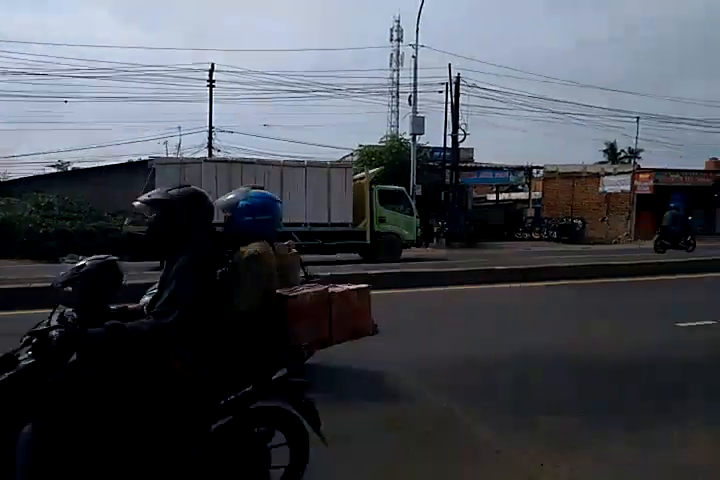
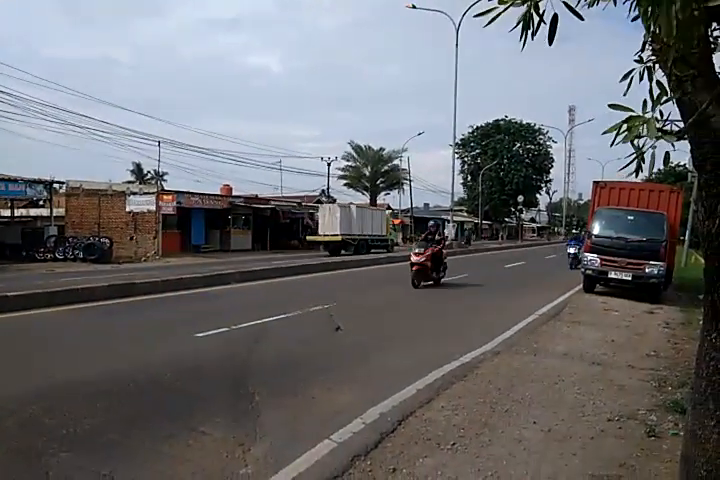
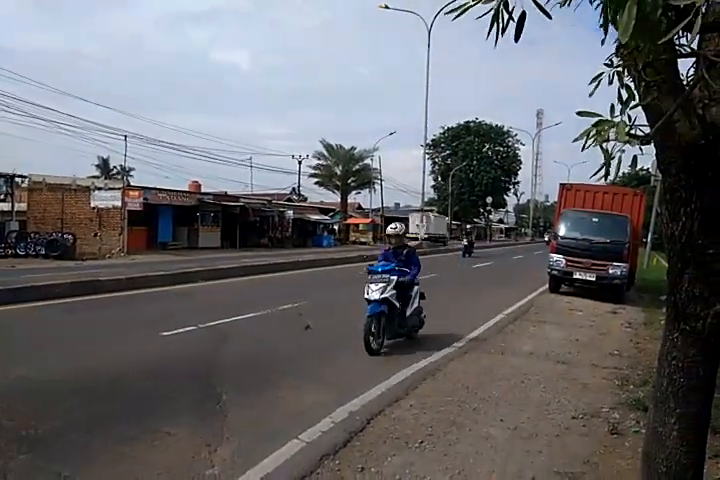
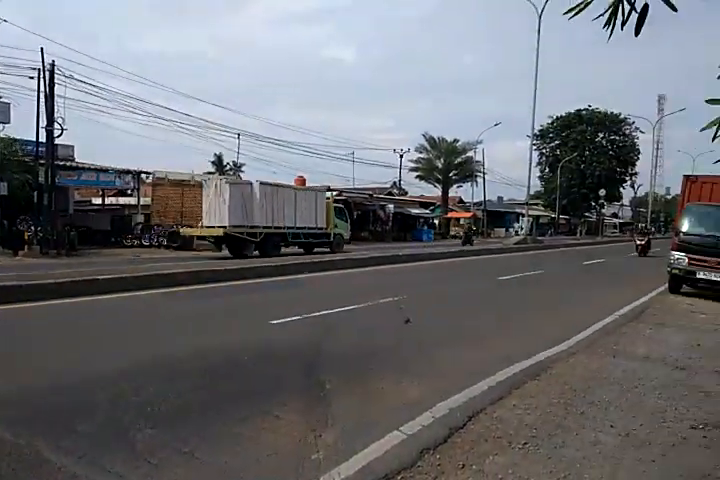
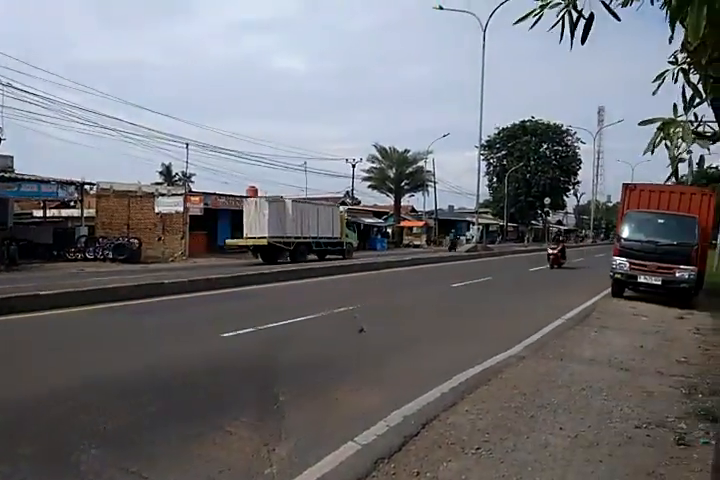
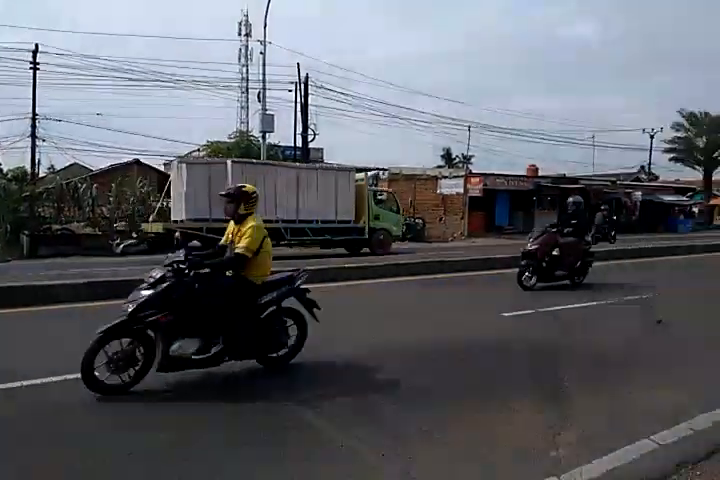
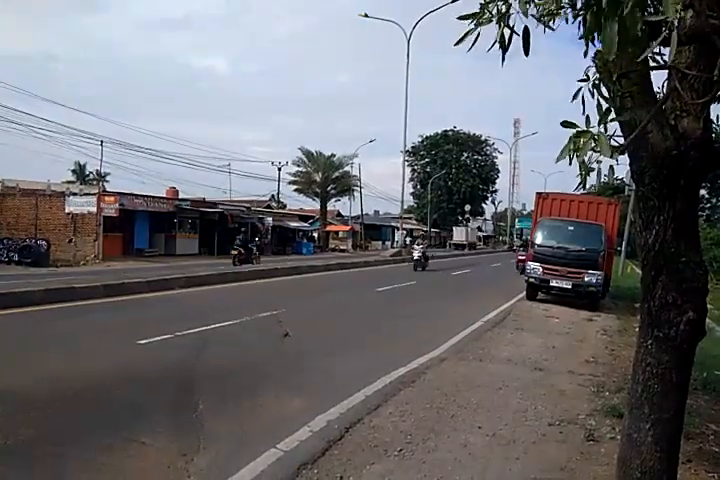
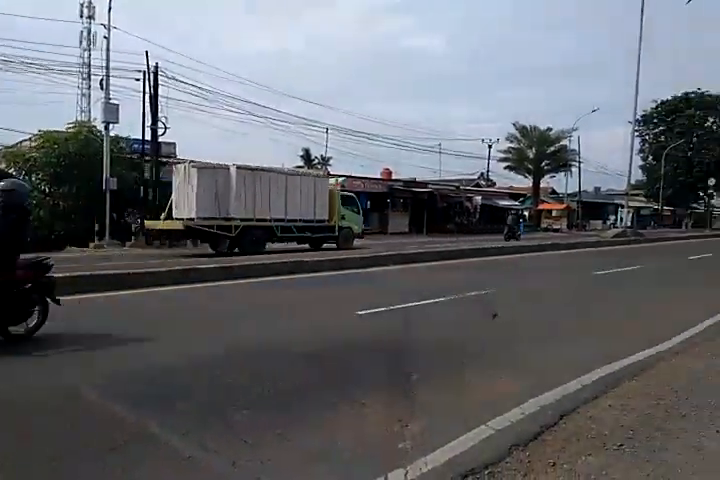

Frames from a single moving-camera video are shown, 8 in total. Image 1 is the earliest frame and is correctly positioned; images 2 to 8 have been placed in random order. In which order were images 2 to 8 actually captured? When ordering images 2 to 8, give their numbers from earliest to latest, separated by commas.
6, 8, 4, 5, 2, 3, 7
